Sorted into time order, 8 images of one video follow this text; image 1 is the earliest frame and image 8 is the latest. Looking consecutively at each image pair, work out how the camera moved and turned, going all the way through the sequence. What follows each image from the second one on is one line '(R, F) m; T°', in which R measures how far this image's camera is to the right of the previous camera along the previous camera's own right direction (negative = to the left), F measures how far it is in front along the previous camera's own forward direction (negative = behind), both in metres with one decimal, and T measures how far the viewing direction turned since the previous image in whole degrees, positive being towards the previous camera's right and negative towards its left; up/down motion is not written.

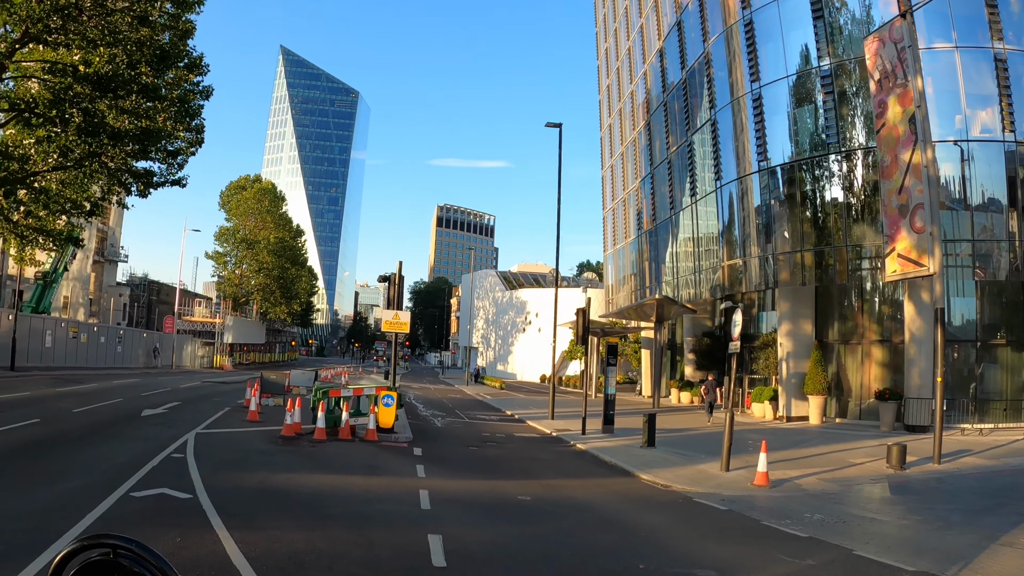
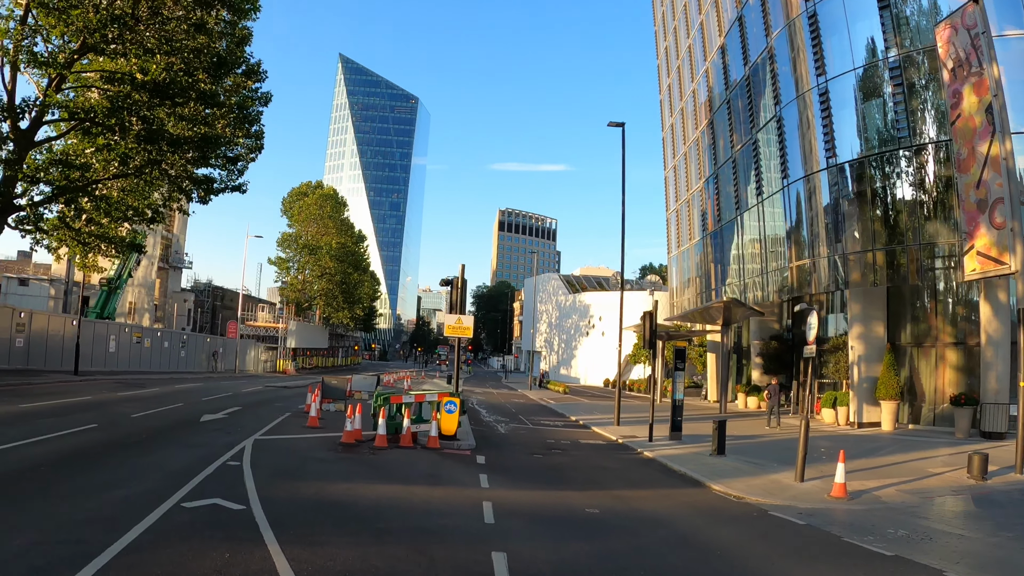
(-0.1, +0.5) m; -5°
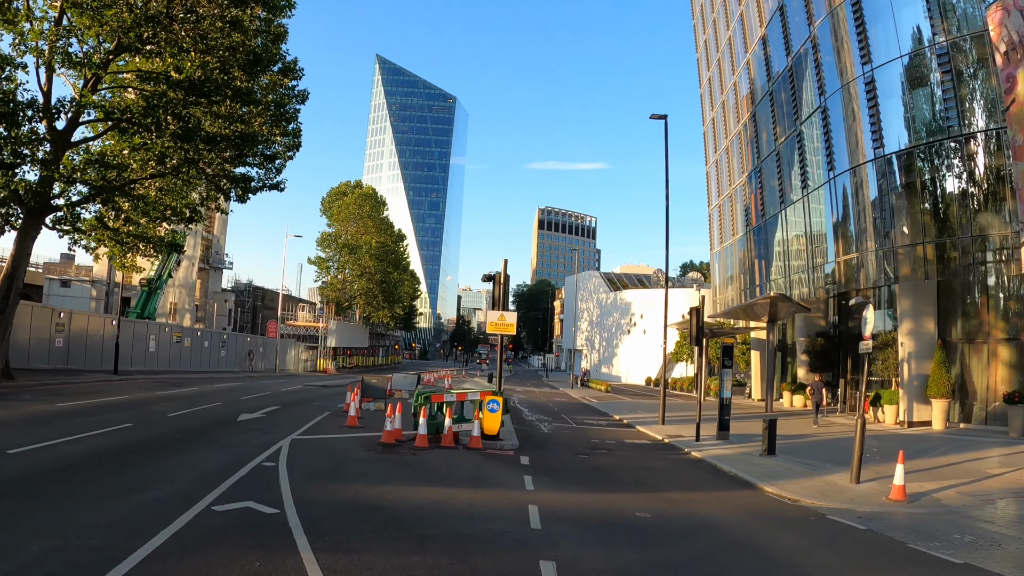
(-0.1, +0.4) m; -3°
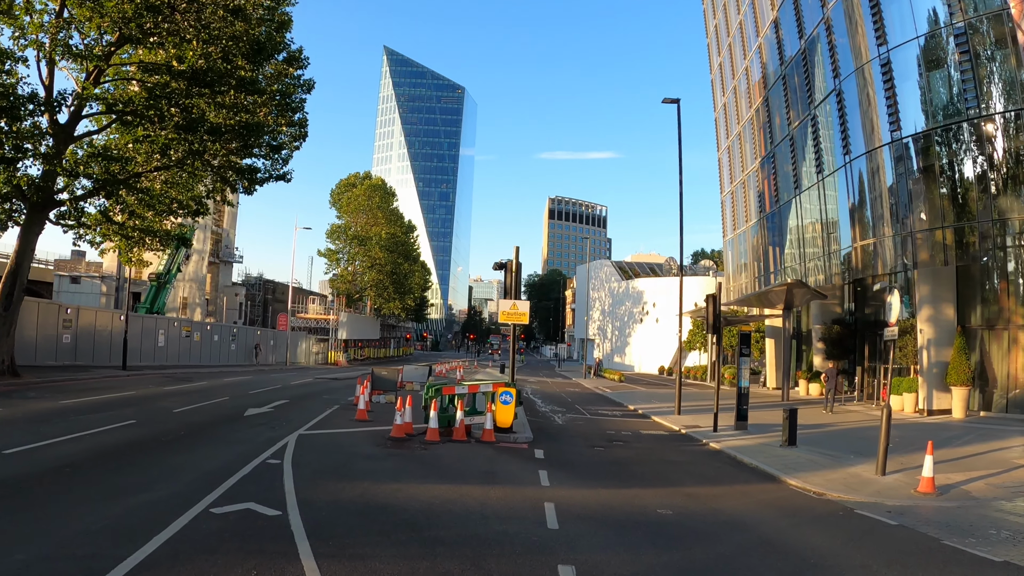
(0.0, +0.4) m; -1°
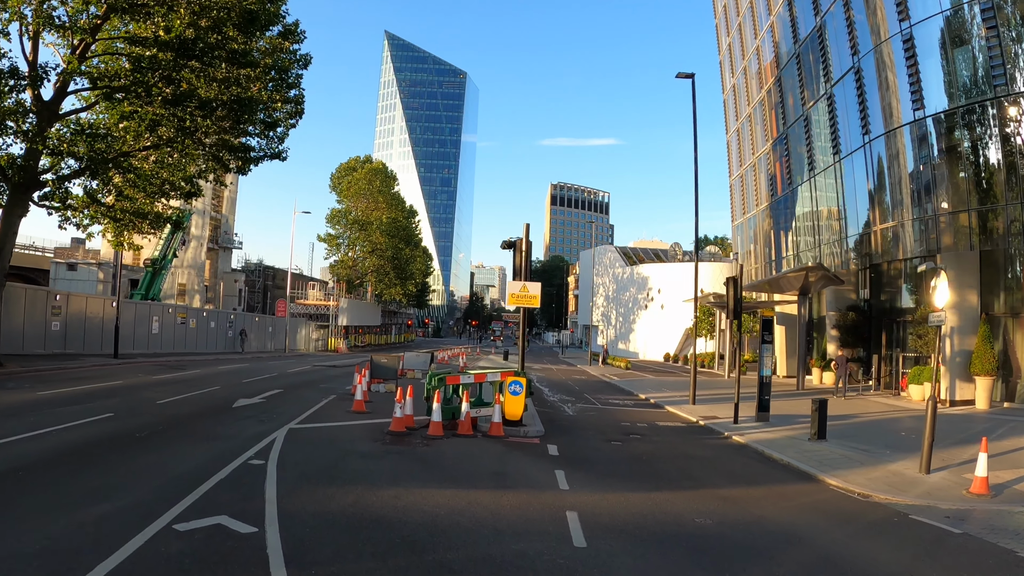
(-0.1, +1.0) m; 0°
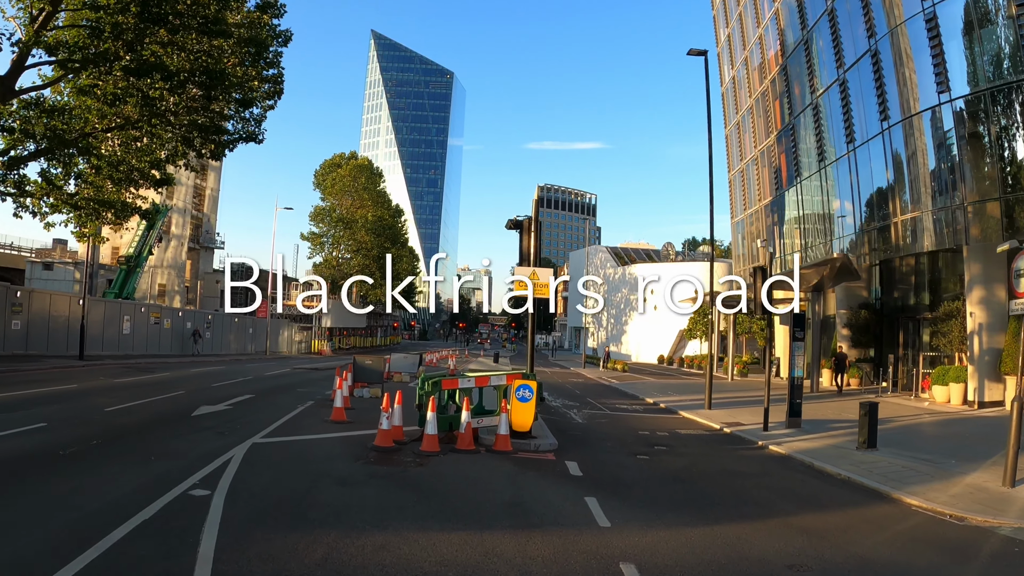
(-0.3, +1.7) m; +1°
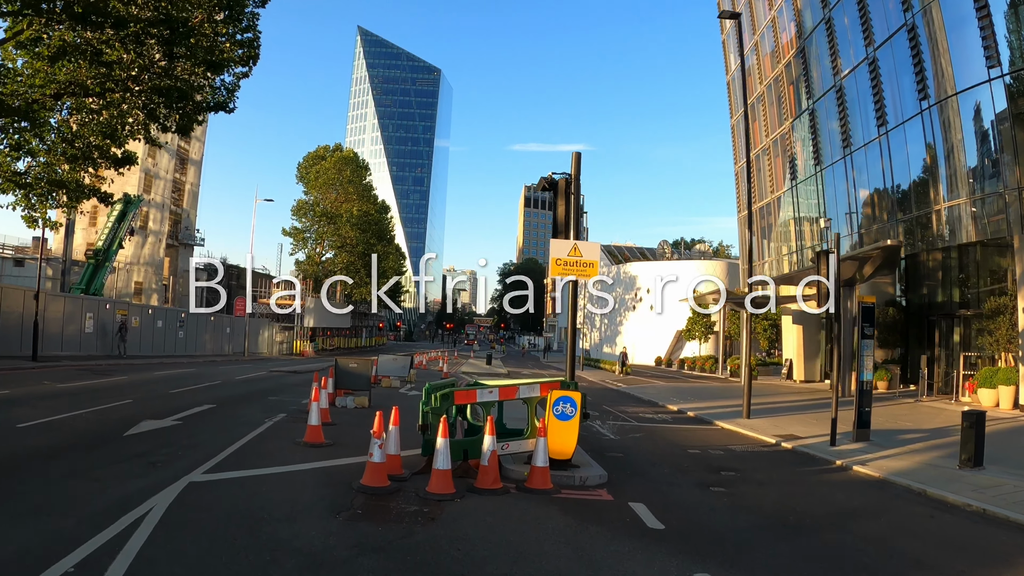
(-0.5, +2.3) m; +1°
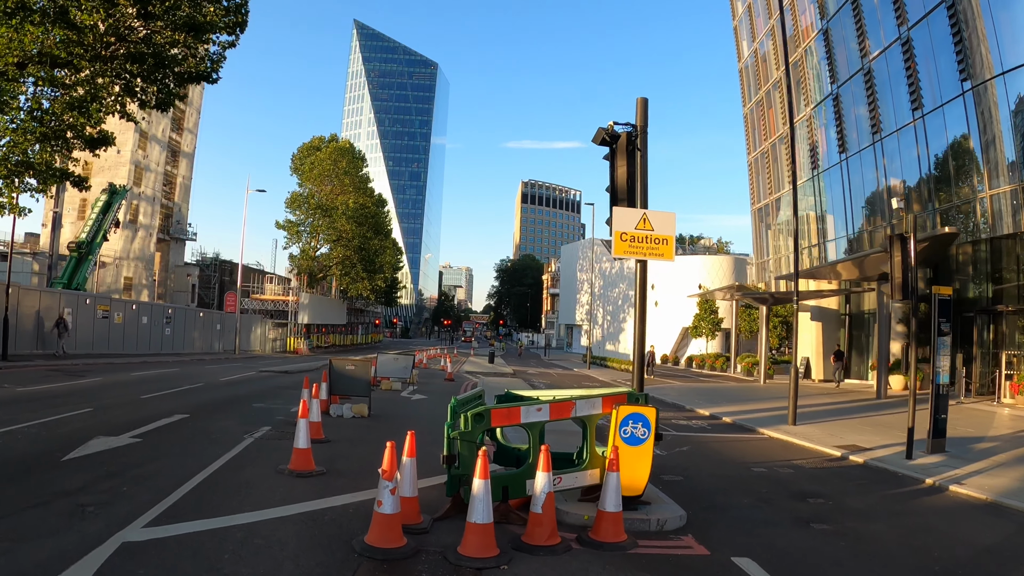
(-0.4, +1.7) m; 0°
